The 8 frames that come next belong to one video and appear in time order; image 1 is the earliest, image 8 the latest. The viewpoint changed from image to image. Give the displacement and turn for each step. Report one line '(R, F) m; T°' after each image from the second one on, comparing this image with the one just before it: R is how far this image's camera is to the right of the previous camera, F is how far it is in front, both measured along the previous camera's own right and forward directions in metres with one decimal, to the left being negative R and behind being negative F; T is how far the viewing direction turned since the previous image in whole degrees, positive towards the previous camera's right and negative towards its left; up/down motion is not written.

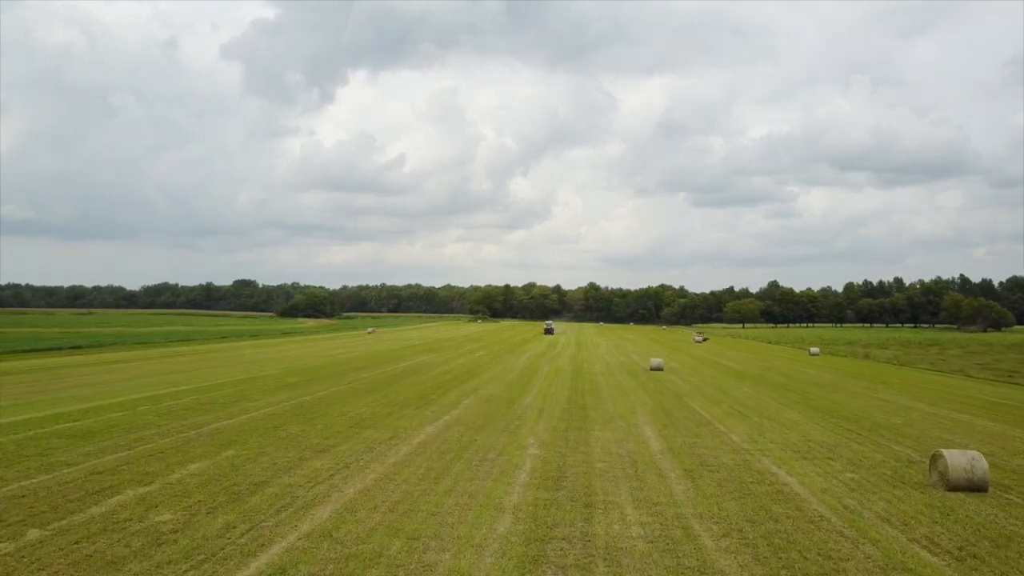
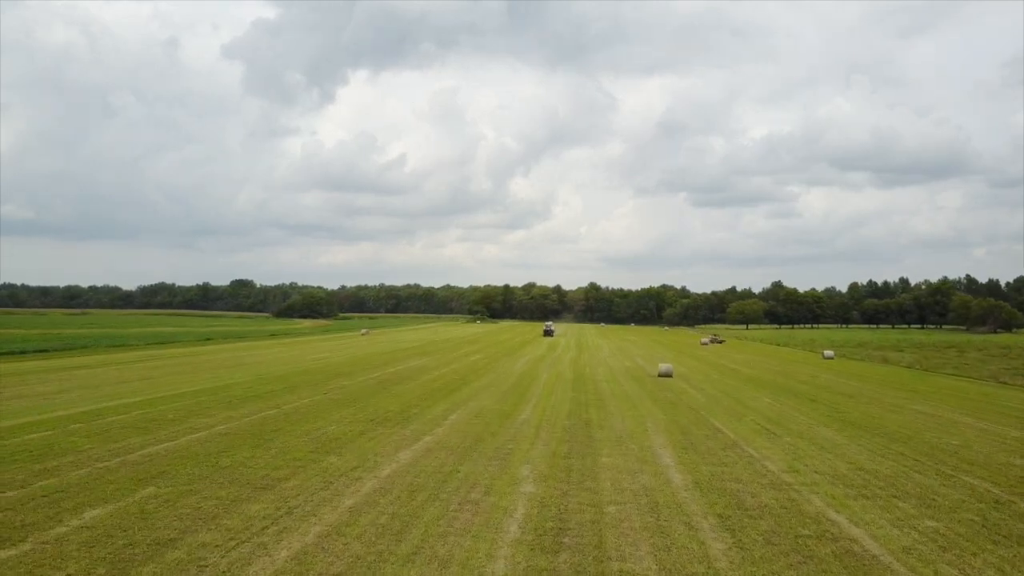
(+0.2, +2.3) m; 0°
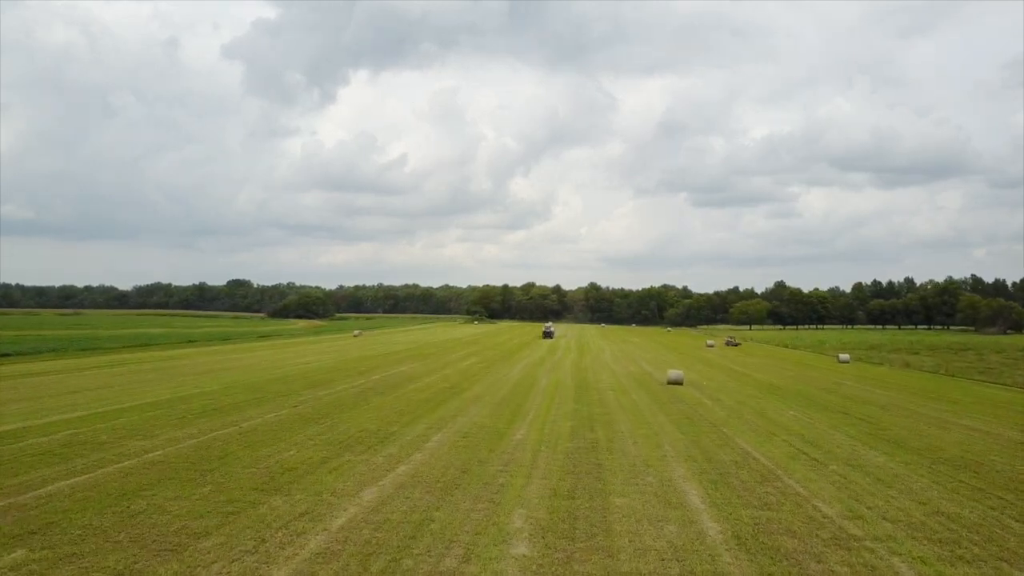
(+0.1, +2.3) m; 0°
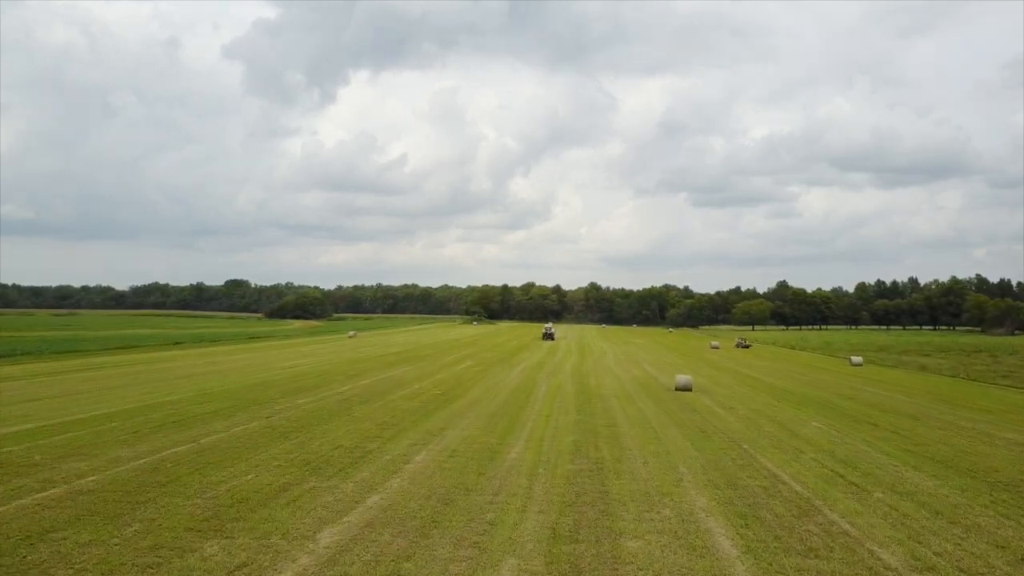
(+0.1, +1.7) m; 0°
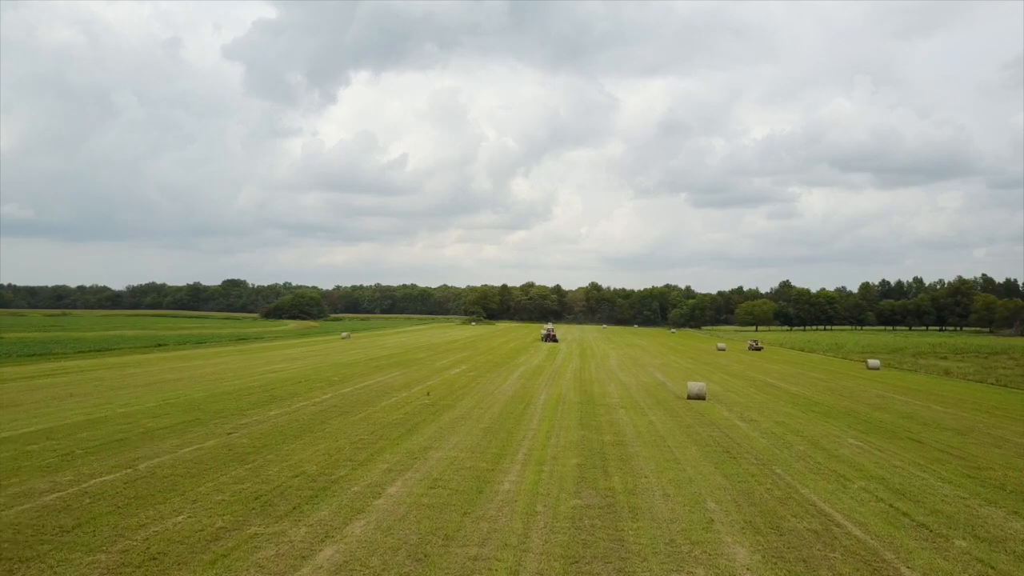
(+0.1, +2.0) m; 0°
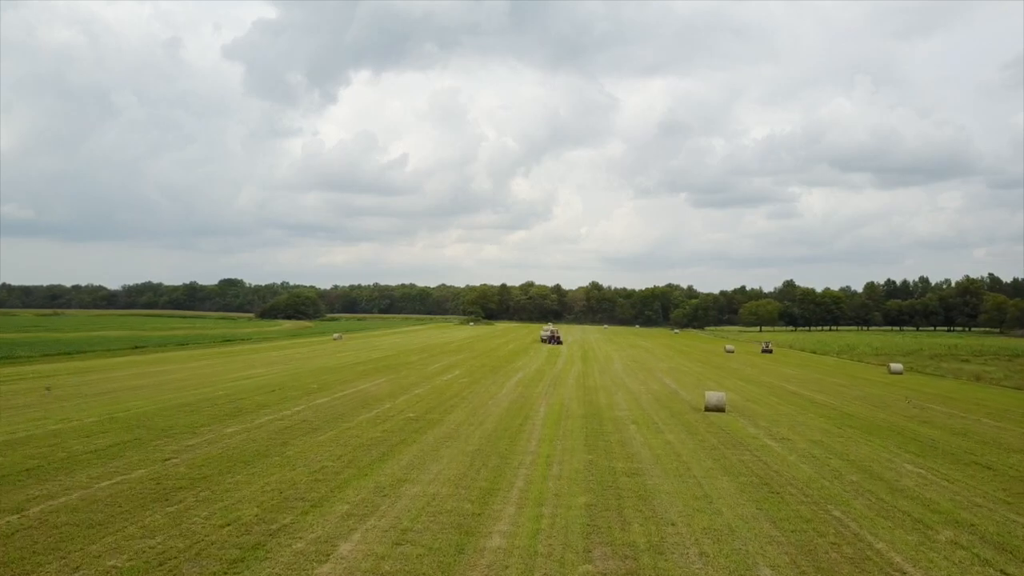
(+0.1, +2.4) m; 0°
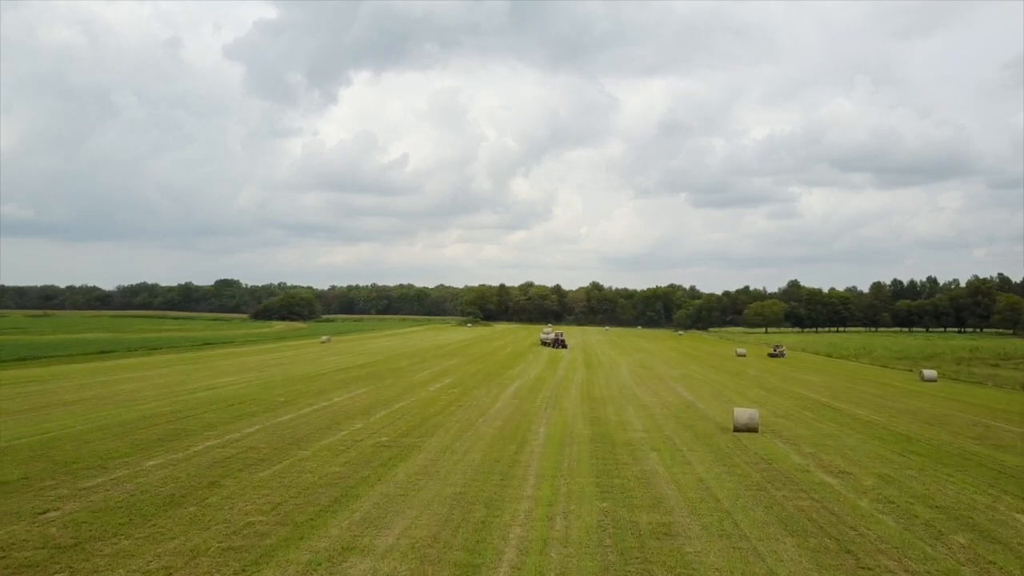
(+0.1, +3.0) m; 0°
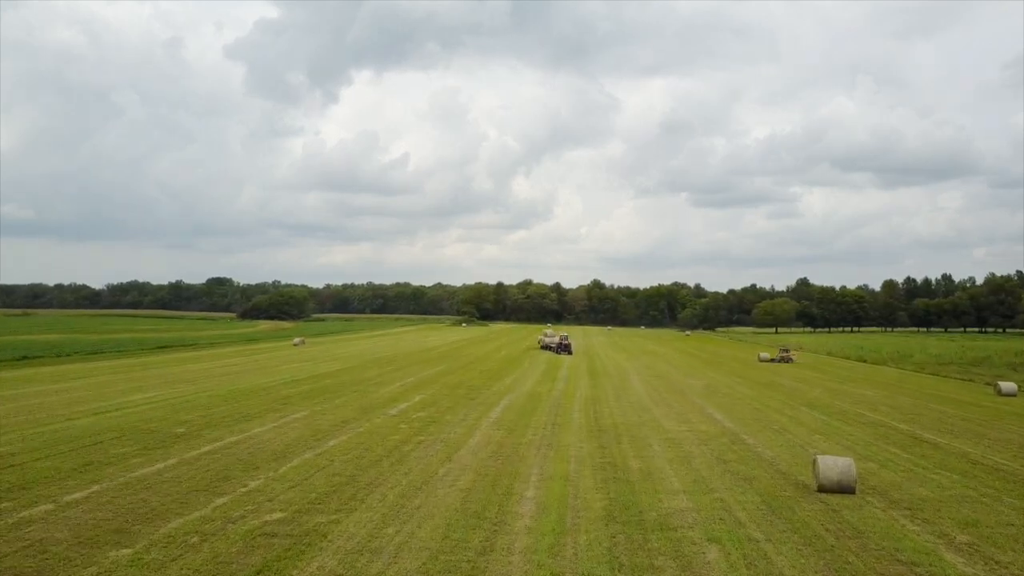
(+0.4, +5.5) m; 0°
